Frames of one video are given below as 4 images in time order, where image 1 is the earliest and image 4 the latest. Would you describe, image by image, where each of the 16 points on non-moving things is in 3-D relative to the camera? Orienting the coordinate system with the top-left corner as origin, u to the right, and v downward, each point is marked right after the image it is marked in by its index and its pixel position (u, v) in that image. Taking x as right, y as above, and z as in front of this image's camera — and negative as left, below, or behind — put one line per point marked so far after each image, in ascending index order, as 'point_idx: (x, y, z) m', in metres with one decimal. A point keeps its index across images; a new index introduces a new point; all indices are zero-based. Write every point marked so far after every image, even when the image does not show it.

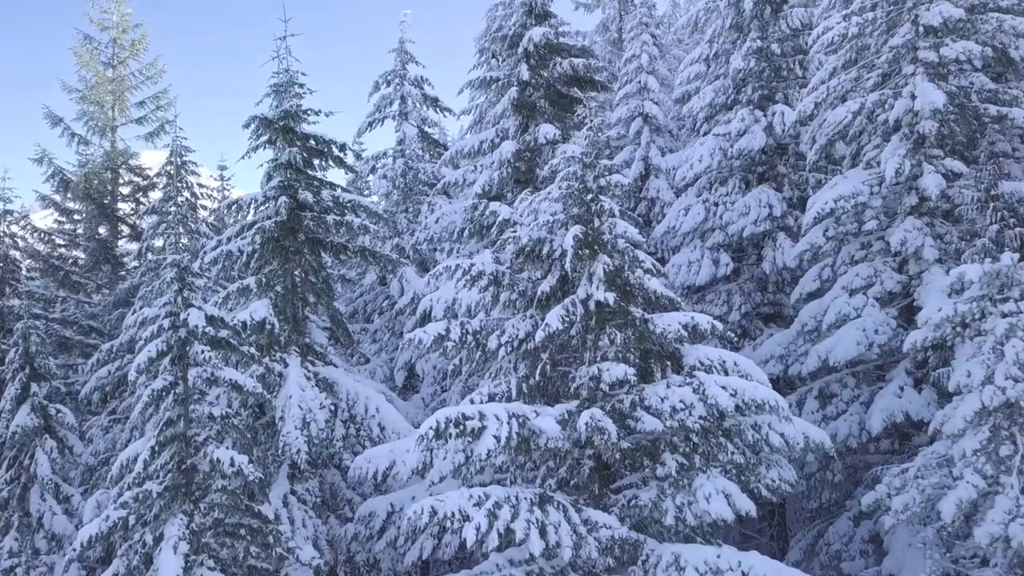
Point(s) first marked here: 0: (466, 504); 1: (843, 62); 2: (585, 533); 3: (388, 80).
0: (-0.5, -2.5, +6.5) m
1: (+7.8, +5.3, +13.0) m
2: (+0.9, -2.9, +6.6) m
3: (-3.3, +5.6, +14.8) m
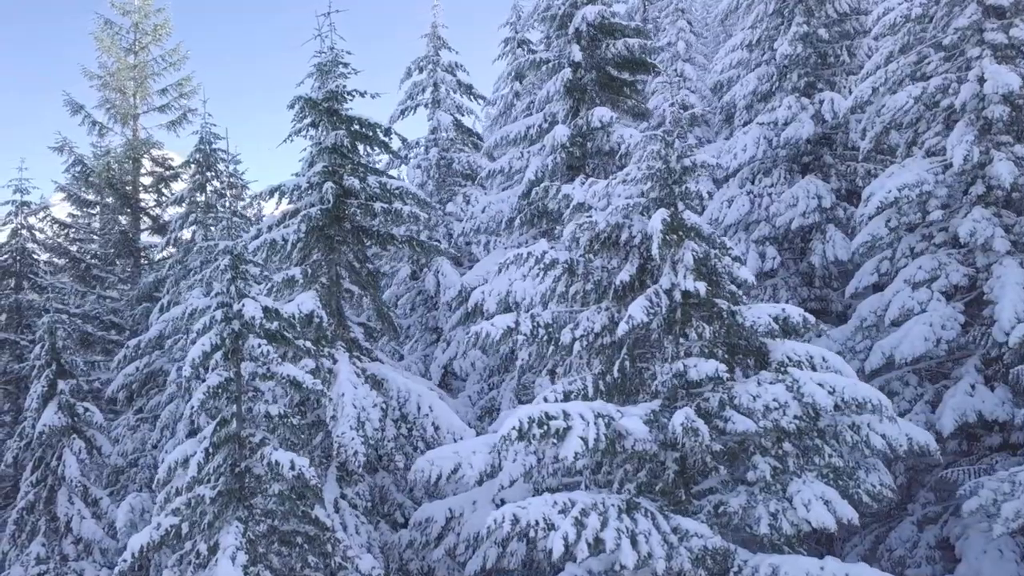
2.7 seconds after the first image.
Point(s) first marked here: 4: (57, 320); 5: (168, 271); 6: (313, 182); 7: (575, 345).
0: (+0.4, -2.4, +5.9) m
1: (+8.7, +5.5, +12.5) m
2: (+1.8, -2.8, +6.1) m
3: (-2.4, +5.7, +14.3) m
4: (-8.5, -0.6, +10.3) m
5: (-7.9, +0.4, +12.7) m
6: (-3.2, +1.7, +8.8) m
7: (+0.8, -0.7, +6.9) m
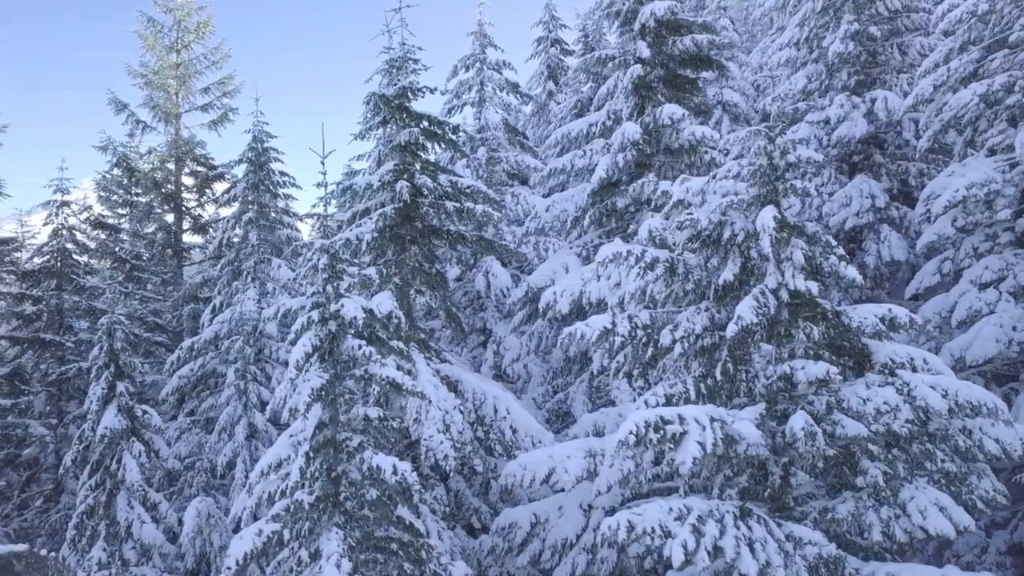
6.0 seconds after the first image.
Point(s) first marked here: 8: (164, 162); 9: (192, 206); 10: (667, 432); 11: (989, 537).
0: (+1.6, -2.4, +5.7) m
1: (+10.0, +5.4, +12.3) m
2: (+3.0, -2.8, +5.9) m
3: (-1.1, +5.7, +14.1) m
4: (-7.3, -0.6, +10.2) m
5: (-6.7, +0.4, +12.5) m
6: (-2.0, +1.7, +8.6) m
7: (+2.0, -0.7, +6.7) m
8: (-10.6, +3.8, +16.8) m
9: (-9.9, +2.5, +16.9) m
10: (+1.6, -1.5, +5.7) m
11: (+9.2, -4.8, +10.6) m
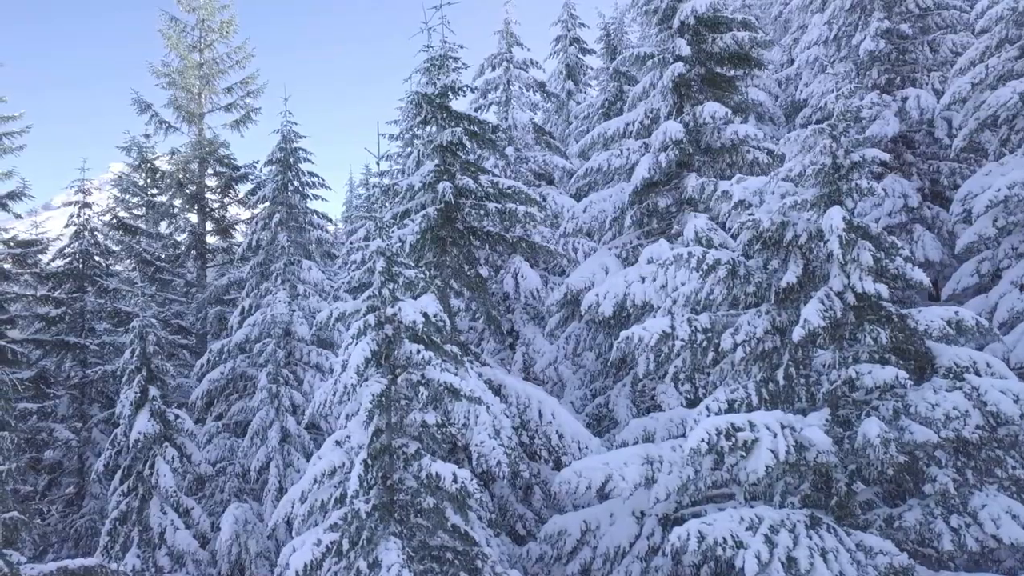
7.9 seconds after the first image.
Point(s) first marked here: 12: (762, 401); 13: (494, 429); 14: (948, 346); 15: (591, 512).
0: (+2.3, -2.4, +5.6) m
1: (+10.6, +5.4, +12.1) m
2: (+3.7, -2.8, +5.7) m
3: (-0.5, +5.7, +14.0) m
4: (-6.6, -0.6, +10.0) m
5: (-6.0, +0.3, +12.4) m
6: (-1.3, +1.6, +8.5) m
7: (+2.6, -0.7, +6.5) m
8: (-9.9, +3.8, +16.6) m
9: (-9.3, +2.5, +16.8) m
10: (+2.3, -1.5, +5.6) m
11: (+9.8, -4.8, +10.4) m
12: (+3.0, -1.3, +6.6) m
13: (-0.2, -1.8, +7.0) m
14: (+5.4, -0.7, +6.7) m
15: (+1.1, -3.0, +7.5) m
